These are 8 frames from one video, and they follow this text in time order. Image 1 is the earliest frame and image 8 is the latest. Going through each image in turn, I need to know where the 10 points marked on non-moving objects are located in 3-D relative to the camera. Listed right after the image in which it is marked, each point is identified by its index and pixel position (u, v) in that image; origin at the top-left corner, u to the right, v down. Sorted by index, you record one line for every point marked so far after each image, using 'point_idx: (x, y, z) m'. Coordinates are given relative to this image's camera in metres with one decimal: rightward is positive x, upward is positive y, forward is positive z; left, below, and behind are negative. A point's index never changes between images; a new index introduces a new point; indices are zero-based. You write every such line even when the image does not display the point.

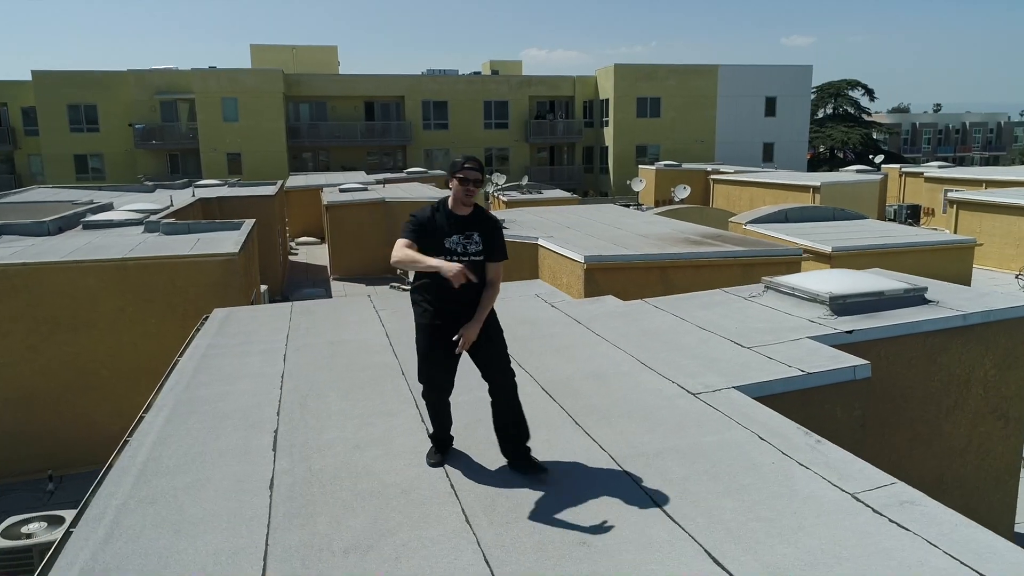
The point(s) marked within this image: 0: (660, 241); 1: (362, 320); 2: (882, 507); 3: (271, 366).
0: (+2.7, +0.8, +13.9) m
1: (-1.6, -0.3, +8.2) m
2: (+1.8, -1.1, +3.7) m
3: (-2.0, -0.7, +6.5) m
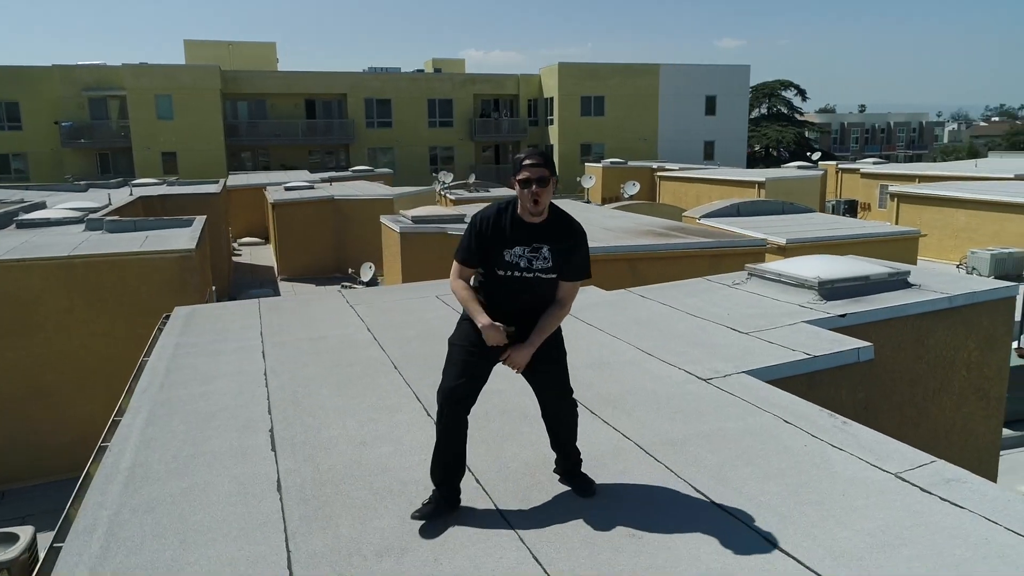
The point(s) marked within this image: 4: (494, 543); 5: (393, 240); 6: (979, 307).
0: (+2.0, +1.0, +13.9) m
1: (-1.8, -0.3, +7.8) m
2: (+2.0, -0.9, +3.6) m
3: (-2.1, -0.6, +6.1) m
4: (-0.1, -1.1, +3.3) m
5: (-2.3, +0.9, +15.0) m
6: (+4.4, -0.2, +7.2) m
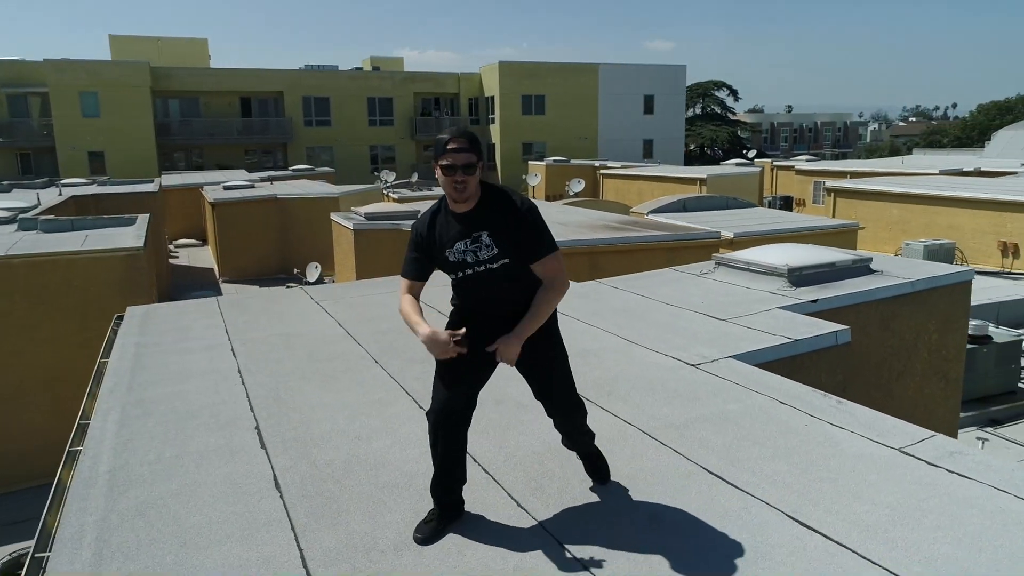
0: (+1.2, +1.1, +13.9) m
1: (-2.0, -0.2, +7.6) m
2: (+2.0, -0.8, +3.7) m
3: (-2.2, -0.6, +5.8) m
4: (0.0, -1.0, +3.2) m
5: (-3.2, +1.0, +14.6) m
6: (+4.1, 0.0, +7.4) m
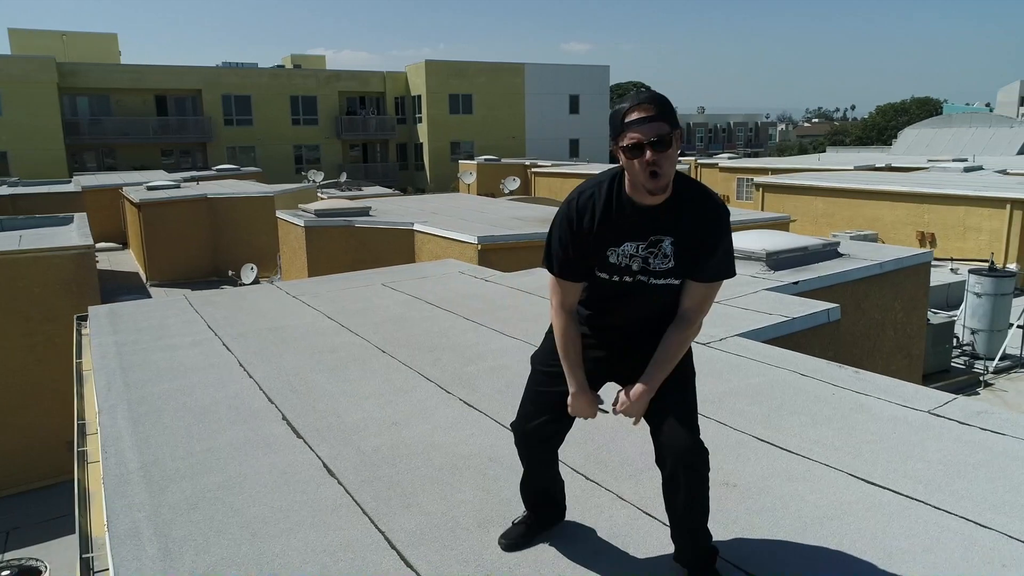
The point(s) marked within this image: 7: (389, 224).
0: (+0.4, +1.2, +14.0) m
1: (-2.2, -0.2, +7.3) m
2: (+2.3, -0.7, +3.9) m
3: (-2.2, -0.5, +5.6) m
4: (+0.3, -0.9, +3.2) m
5: (-4.1, +1.0, +14.3) m
6: (+4.0, +0.2, +7.8) m
7: (-2.2, +1.2, +13.7) m
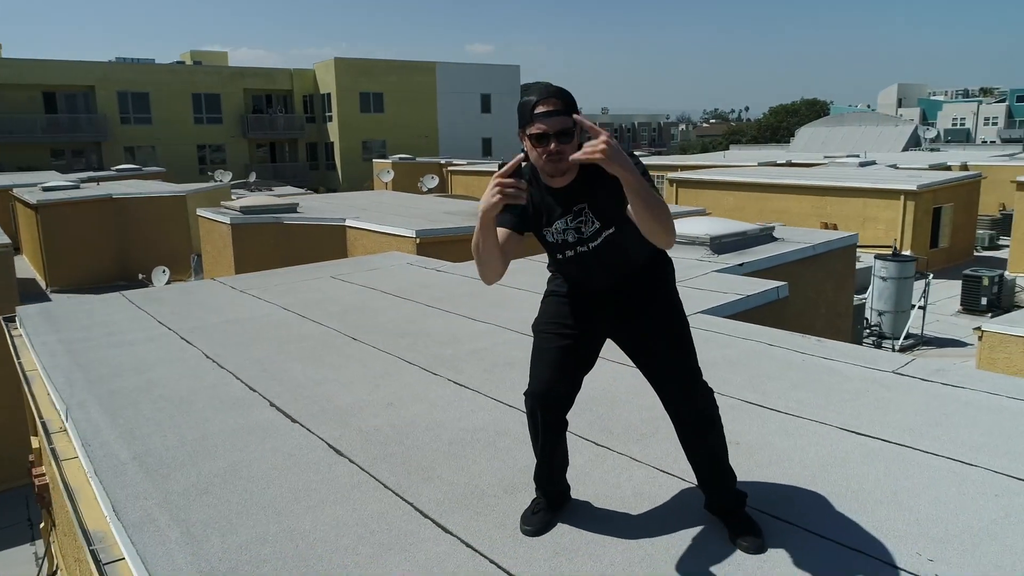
0: (-0.8, +1.3, +14.0) m
1: (-2.6, -0.1, +7.1) m
2: (+2.3, -0.5, +4.2) m
3: (-2.4, -0.4, +5.4) m
4: (+0.4, -0.8, +3.3) m
5: (-5.3, +1.0, +13.8) m
6: (+3.5, +0.4, +8.3) m
7: (-3.4, +1.2, +13.4) m
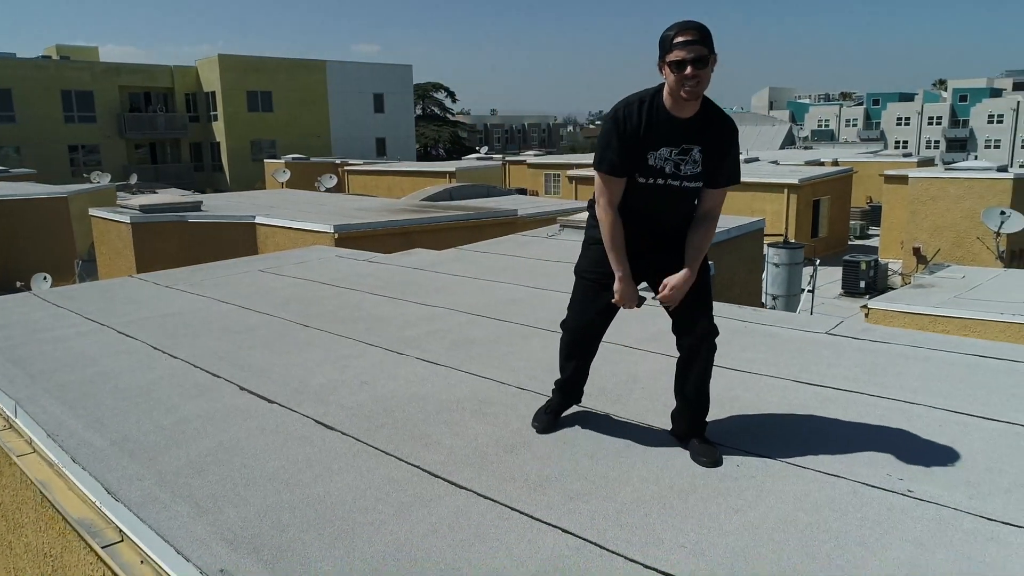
0: (-2.4, +1.4, +14.0) m
1: (-3.1, -0.1, +6.9) m
2: (+2.1, -0.3, +4.6) m
3: (-2.7, -0.4, +5.2) m
4: (+0.4, -0.6, +3.5) m
5: (-6.8, +0.9, +13.1) m
6: (+2.7, +0.6, +8.9) m
7: (-4.9, +1.2, +13.0) m
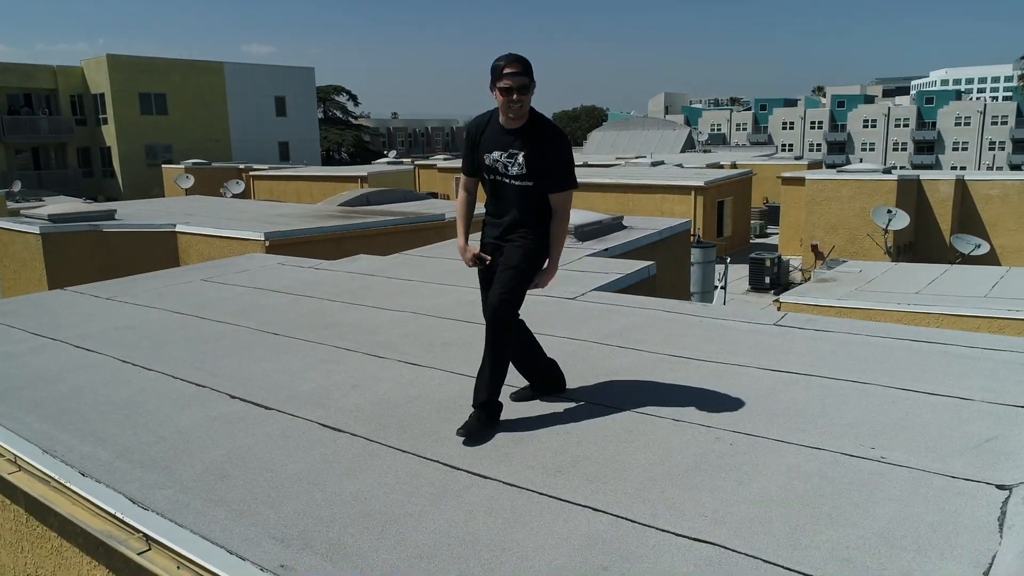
0: (-3.7, +1.2, +13.8) m
1: (-3.5, -0.2, +6.7) m
2: (+1.9, -0.2, +5.1) m
3: (-2.9, -0.5, +5.1) m
4: (+0.4, -0.6, +3.7) m
5: (-8.0, +0.7, +12.4) m
6: (+2.0, +0.6, +9.4) m
7: (-6.0, +1.0, +12.6) m
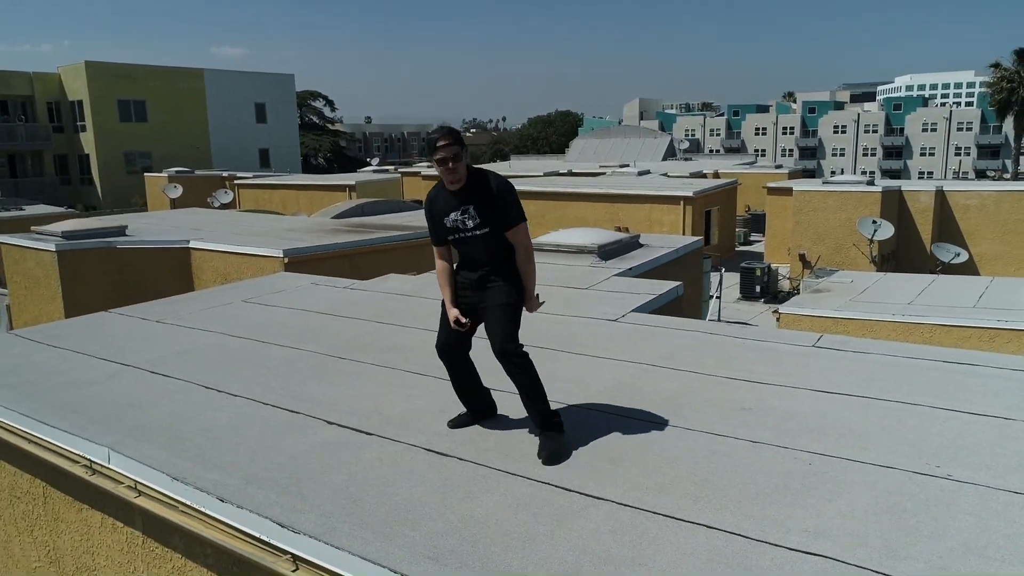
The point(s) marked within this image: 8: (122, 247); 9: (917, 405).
0: (-3.6, +1.0, +14.0) m
1: (-3.2, -0.4, +6.9) m
2: (+2.3, -0.4, +5.5) m
3: (-2.4, -0.7, +5.3) m
4: (+0.9, -0.8, +4.1) m
5: (-7.8, +0.4, +12.5) m
6: (+2.2, +0.4, +9.8) m
7: (-5.9, +0.8, +12.7) m
8: (-6.3, +0.7, +12.4) m
9: (+2.3, -0.7, +4.4) m
